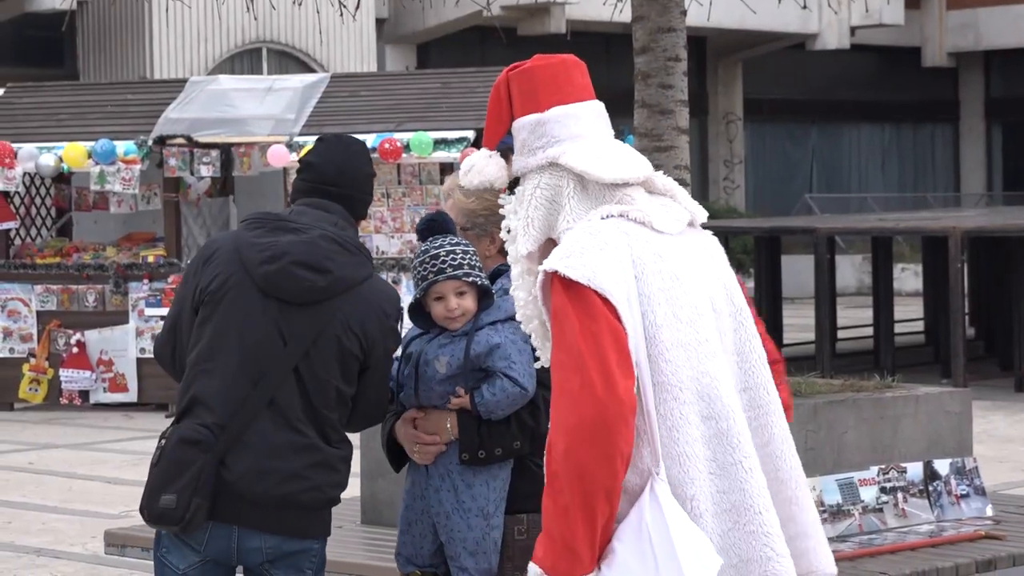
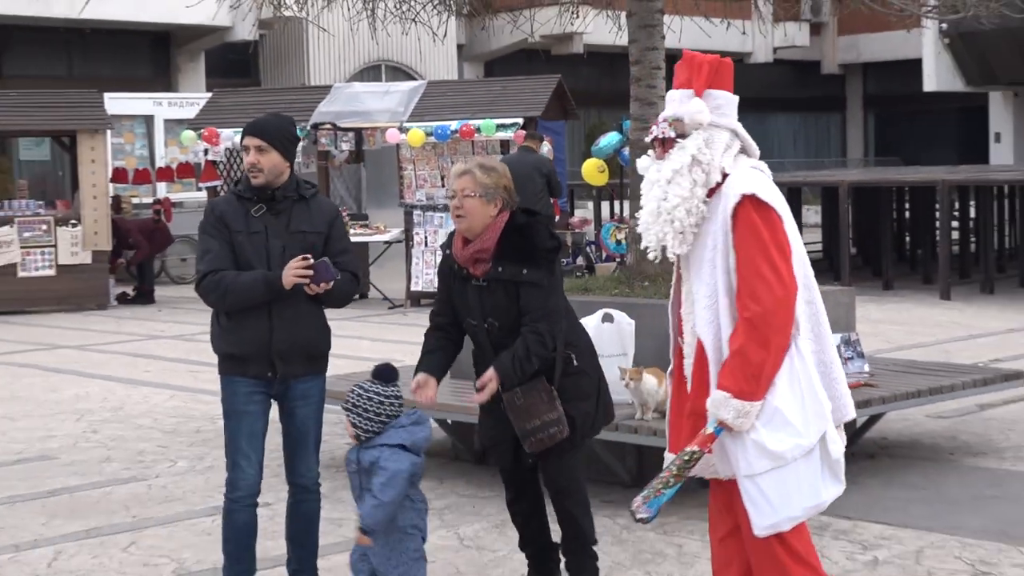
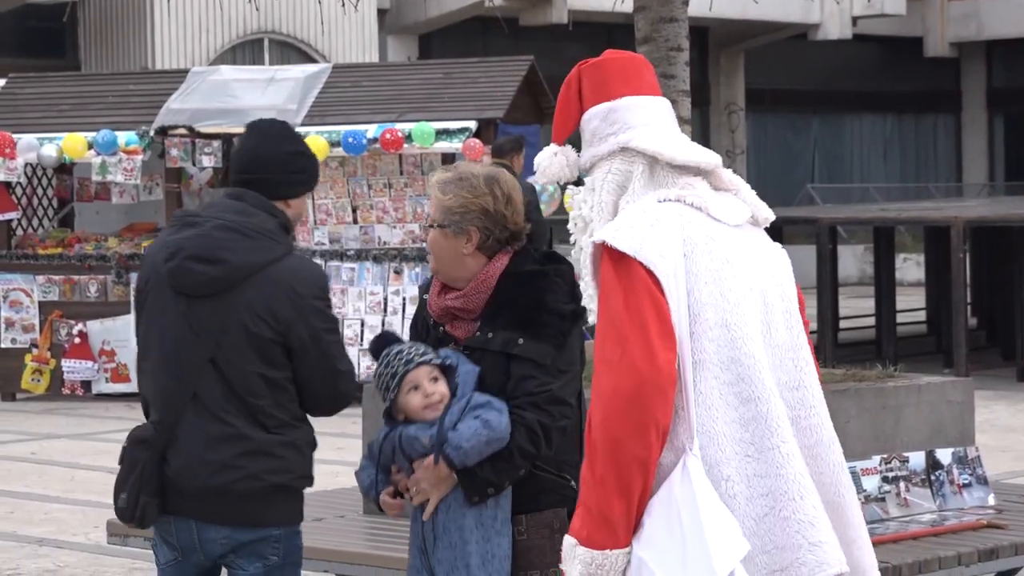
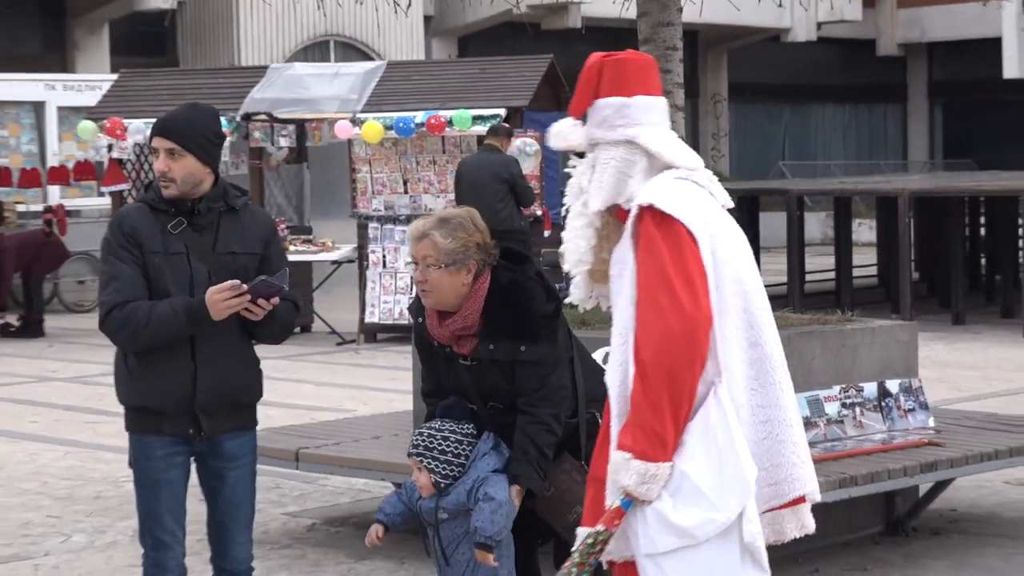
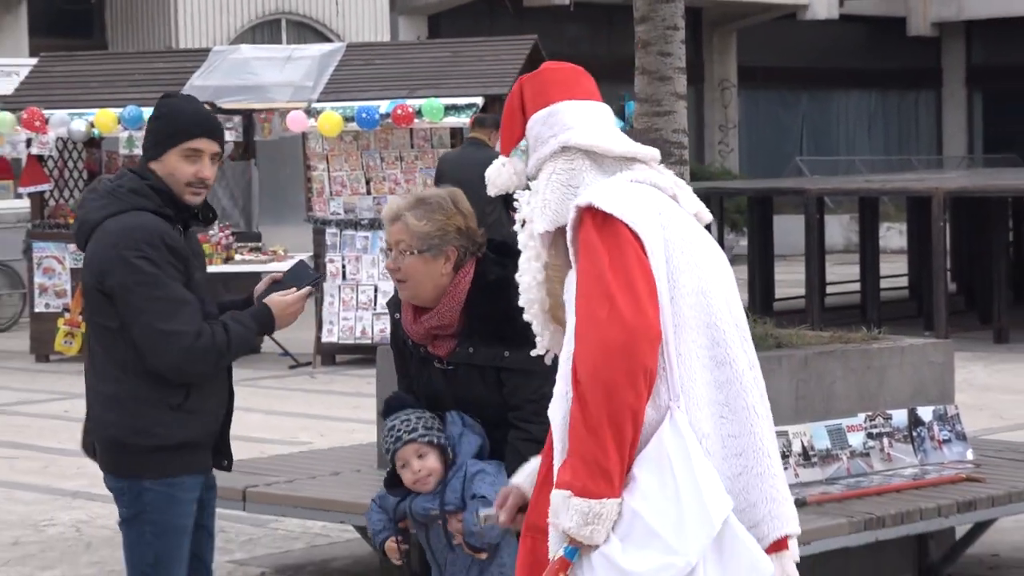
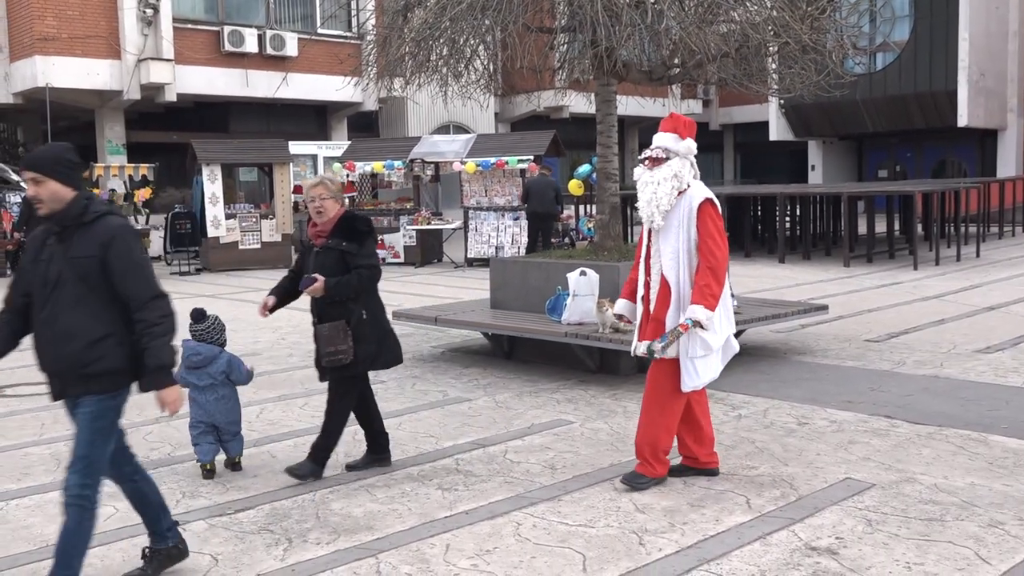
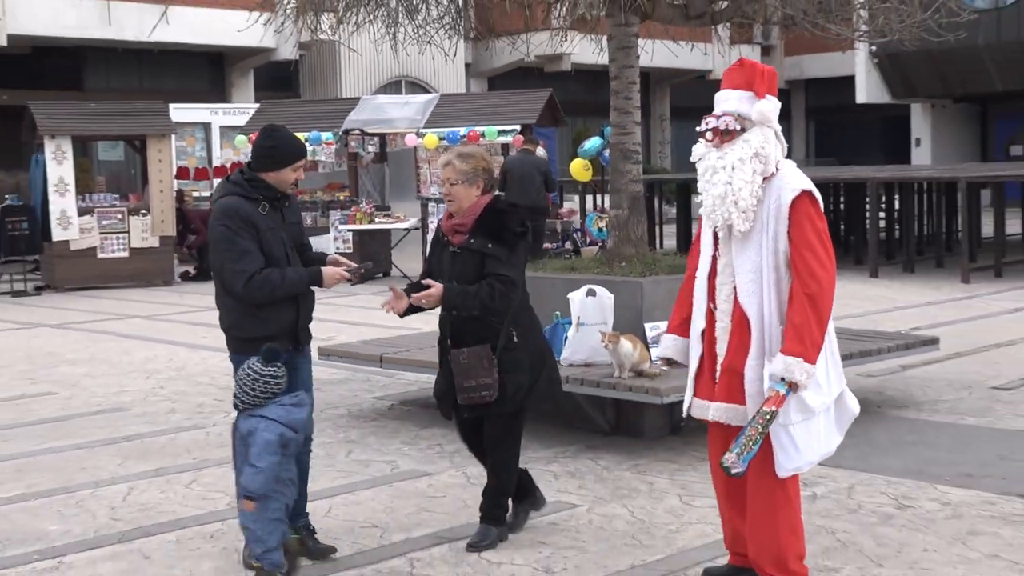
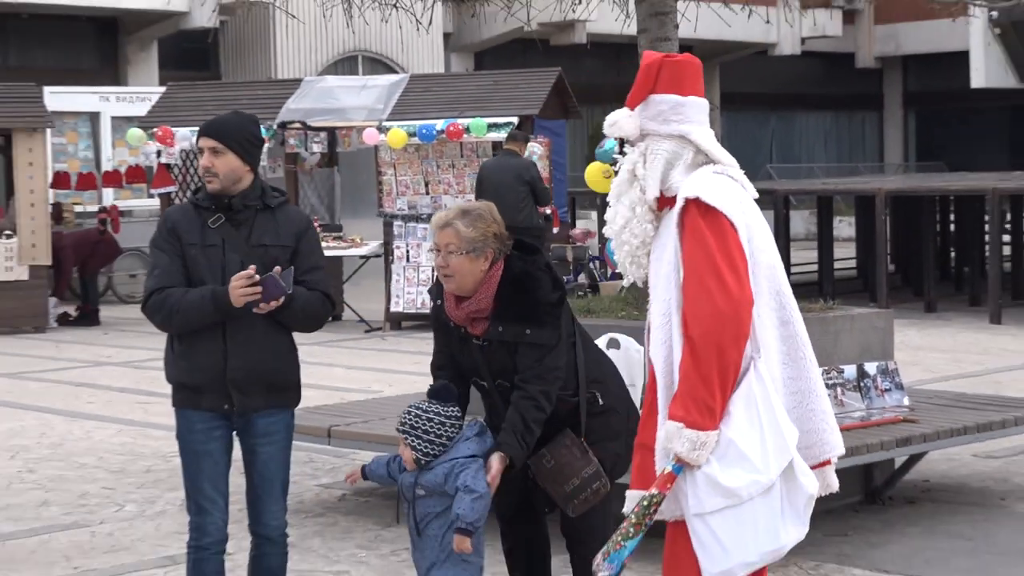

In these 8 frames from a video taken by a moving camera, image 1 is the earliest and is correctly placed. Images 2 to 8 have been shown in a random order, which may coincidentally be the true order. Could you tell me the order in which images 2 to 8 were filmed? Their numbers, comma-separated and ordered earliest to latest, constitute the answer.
3, 5, 4, 8, 2, 7, 6
